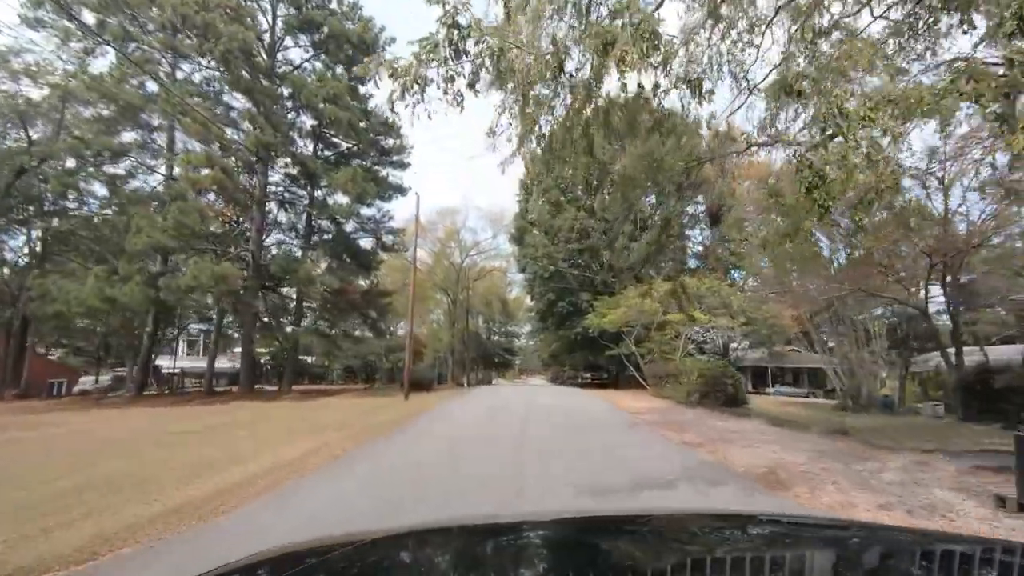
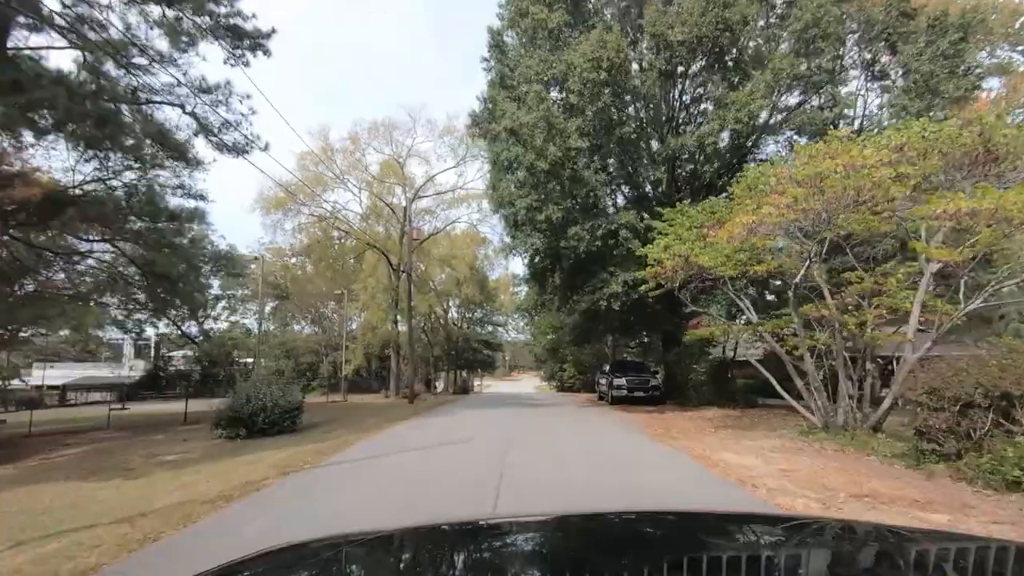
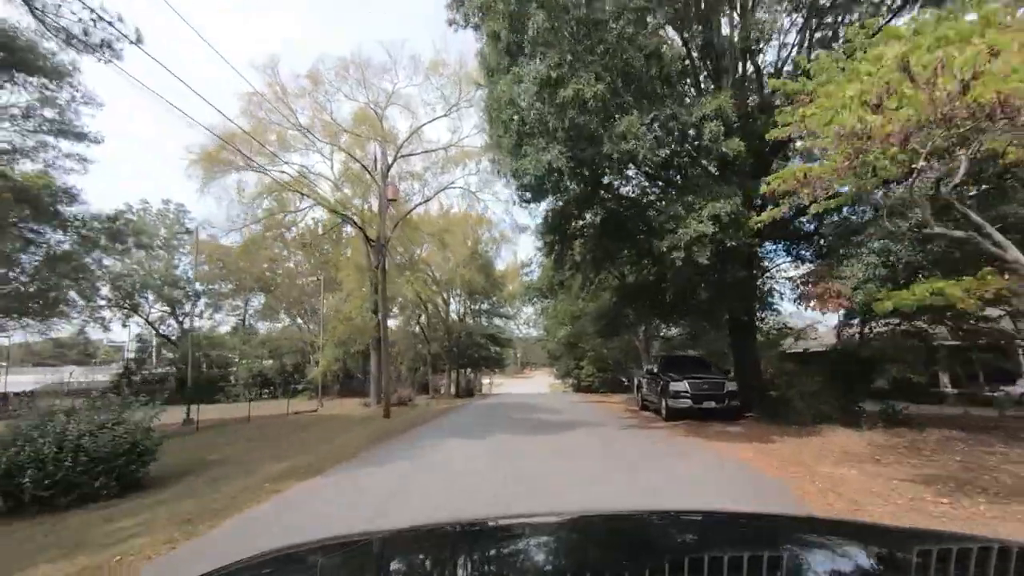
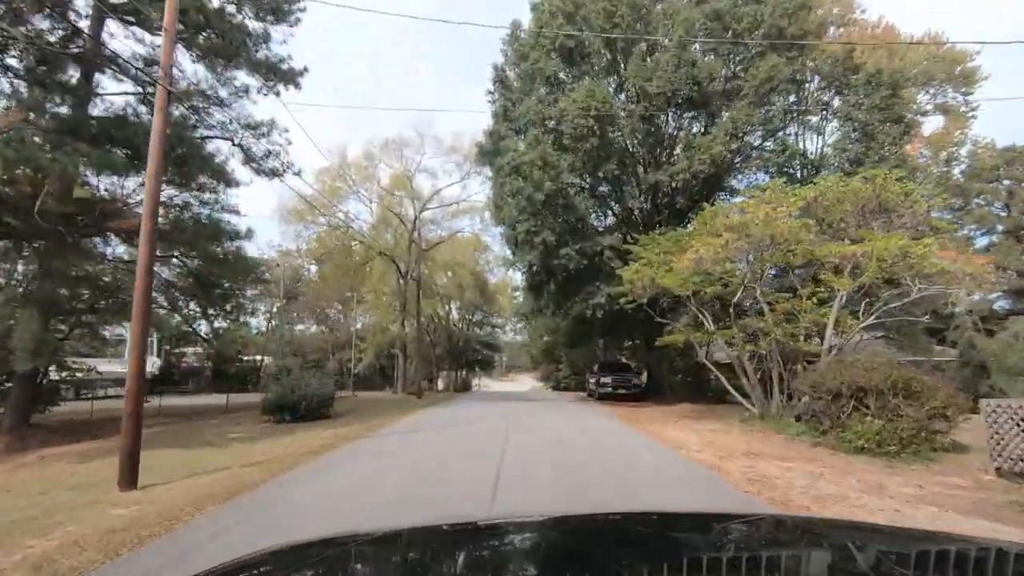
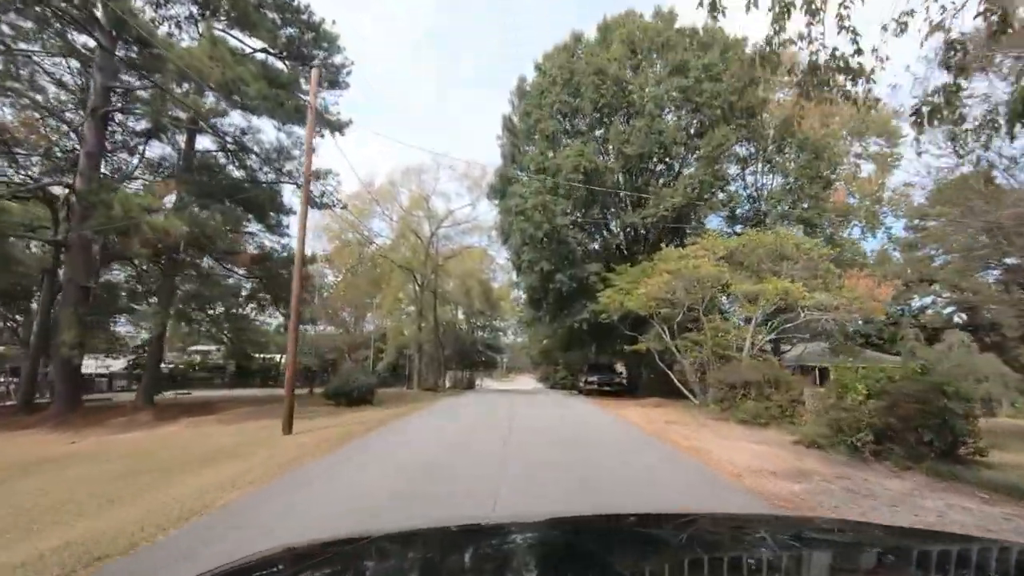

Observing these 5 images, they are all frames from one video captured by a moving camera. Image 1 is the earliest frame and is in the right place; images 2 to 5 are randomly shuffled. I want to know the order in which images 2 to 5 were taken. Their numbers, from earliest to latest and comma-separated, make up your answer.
5, 4, 2, 3
